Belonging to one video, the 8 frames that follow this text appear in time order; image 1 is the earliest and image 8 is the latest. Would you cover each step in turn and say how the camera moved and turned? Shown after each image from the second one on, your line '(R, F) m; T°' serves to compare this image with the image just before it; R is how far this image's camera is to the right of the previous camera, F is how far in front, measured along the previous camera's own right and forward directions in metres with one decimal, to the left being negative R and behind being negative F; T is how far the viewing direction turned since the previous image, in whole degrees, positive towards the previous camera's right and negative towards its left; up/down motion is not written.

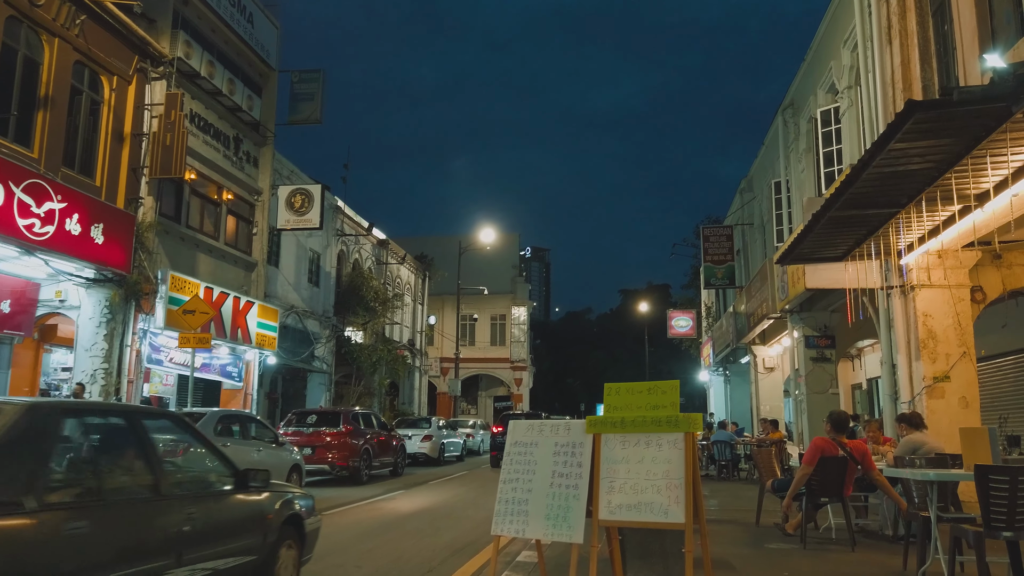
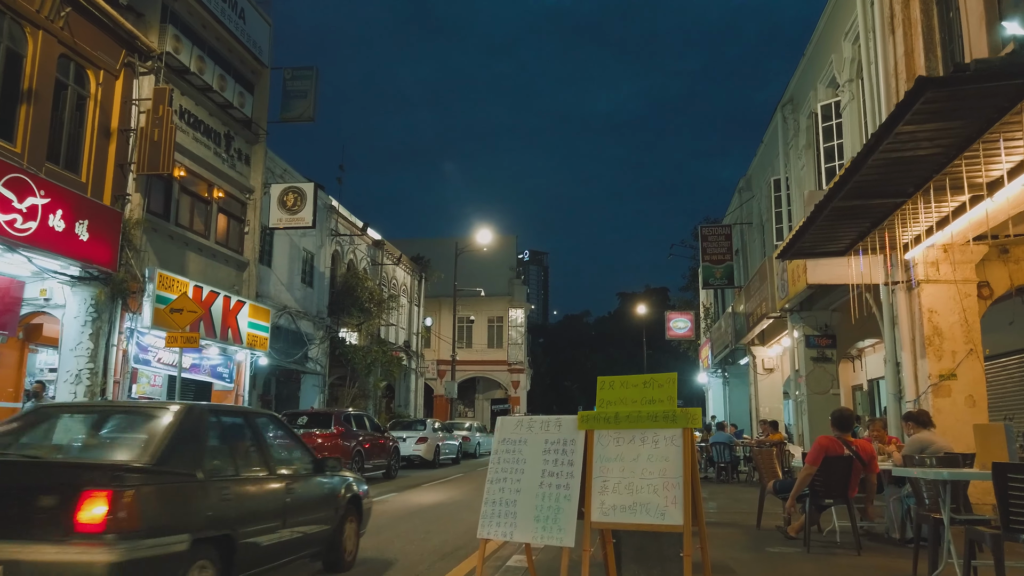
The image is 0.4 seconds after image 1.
(+0.1, +0.3) m; 0°
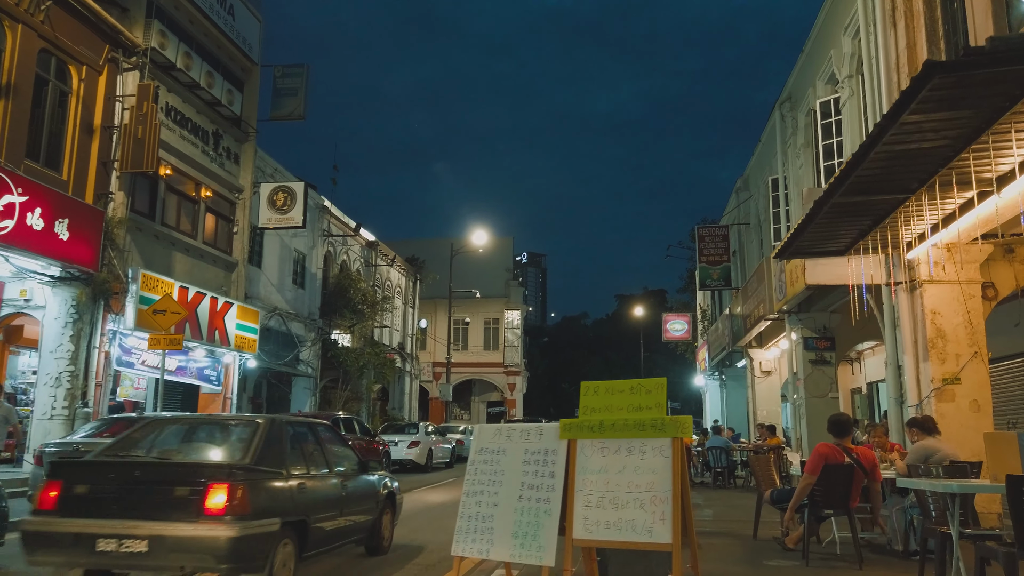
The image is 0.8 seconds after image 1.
(+0.1, +0.3) m; 0°
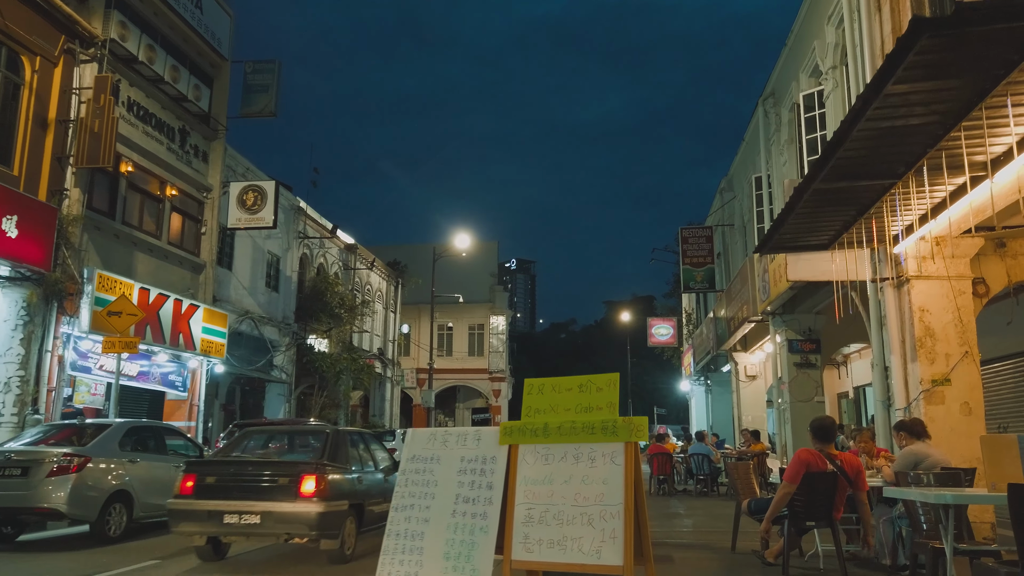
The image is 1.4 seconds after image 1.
(+0.3, +0.6) m; +1°
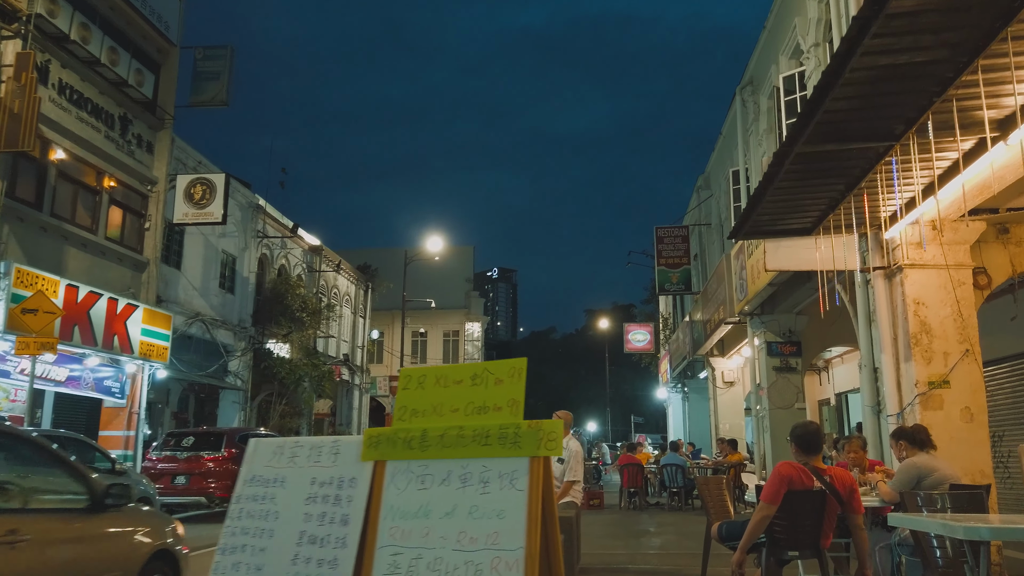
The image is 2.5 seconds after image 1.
(+0.4, +1.1) m; +1°
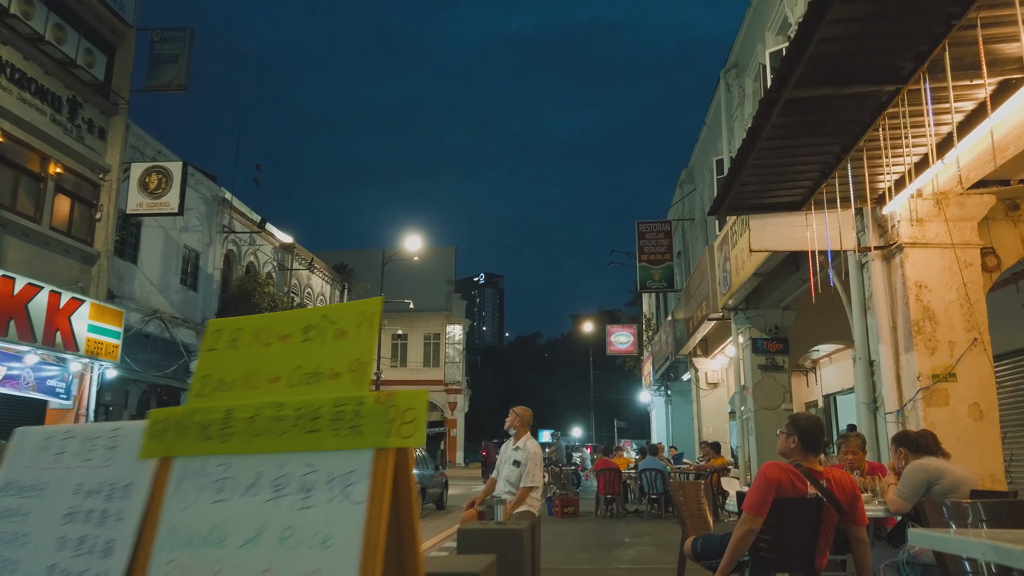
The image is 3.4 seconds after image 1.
(+0.3, +0.9) m; +1°
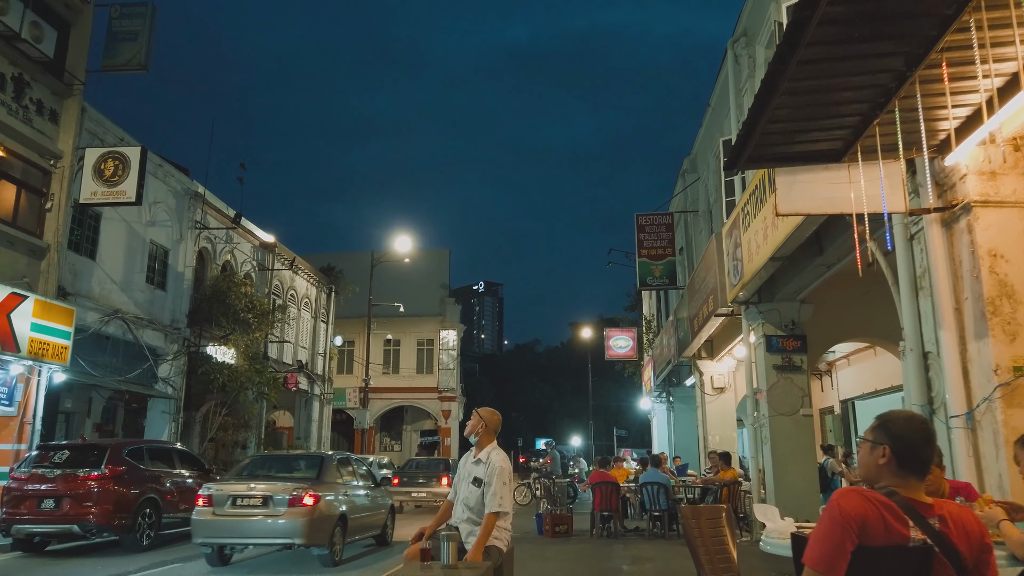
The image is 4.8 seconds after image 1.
(+0.2, +1.5) m; 0°
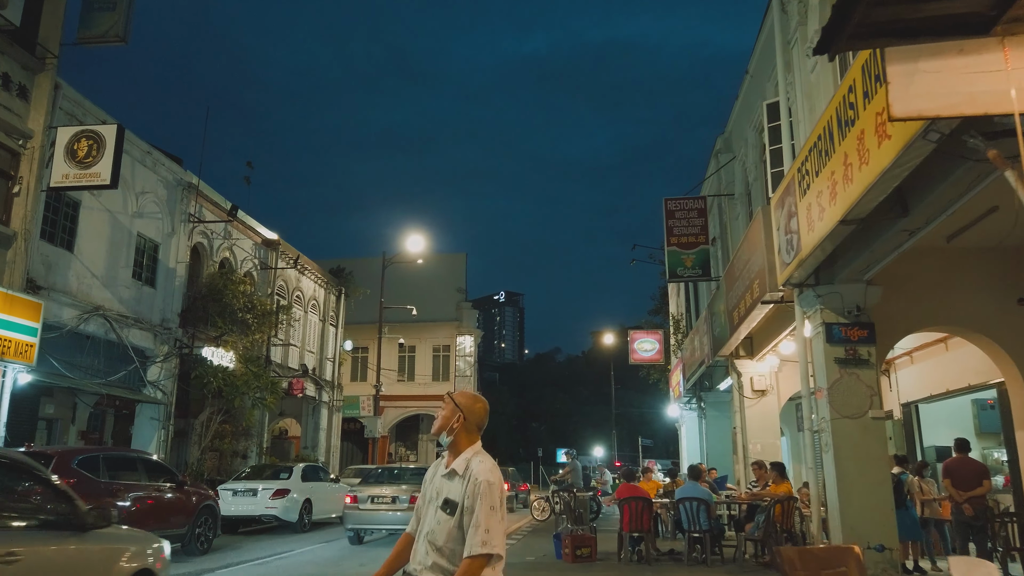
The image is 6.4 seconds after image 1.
(+0.1, +1.8) m; -2°
